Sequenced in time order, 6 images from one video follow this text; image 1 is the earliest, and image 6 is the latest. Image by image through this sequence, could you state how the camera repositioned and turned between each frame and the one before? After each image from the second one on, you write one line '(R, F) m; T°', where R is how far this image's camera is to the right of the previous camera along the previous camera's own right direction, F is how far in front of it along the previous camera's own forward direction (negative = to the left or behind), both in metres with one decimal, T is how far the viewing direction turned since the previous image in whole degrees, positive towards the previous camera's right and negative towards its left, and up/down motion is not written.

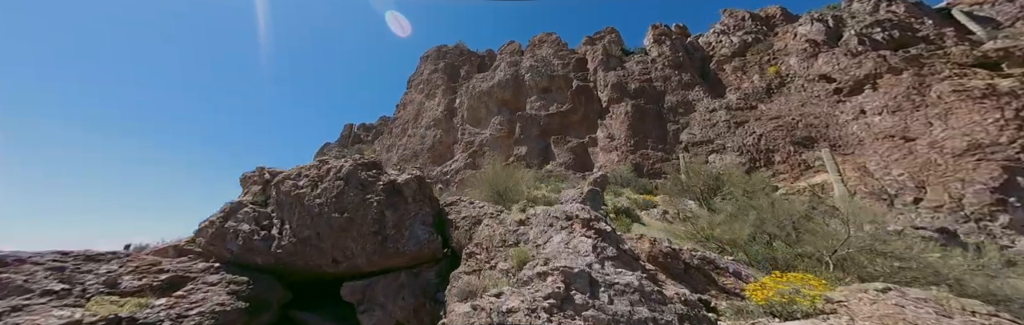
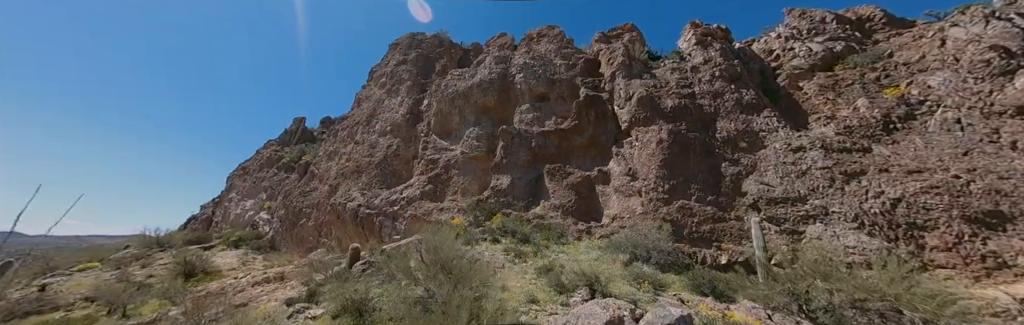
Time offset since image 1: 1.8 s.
(+0.2, +3.5) m; +2°
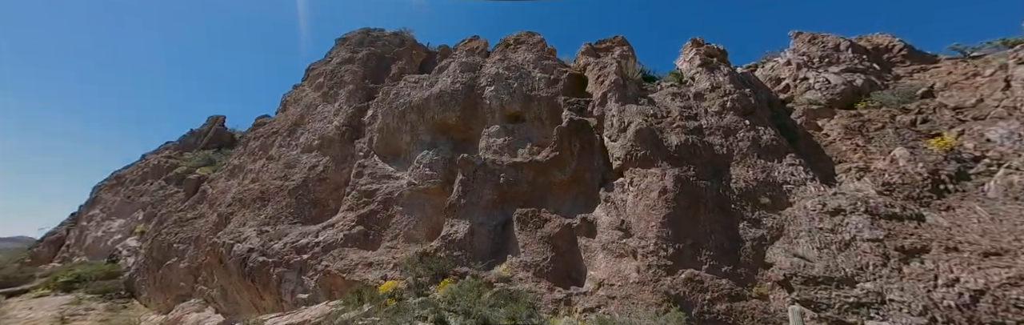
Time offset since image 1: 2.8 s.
(+0.1, +1.7) m; +5°
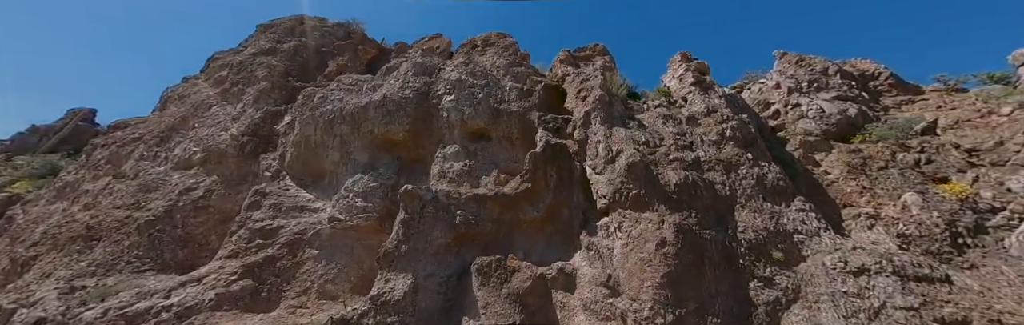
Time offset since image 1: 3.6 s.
(0.0, +1.2) m; +7°
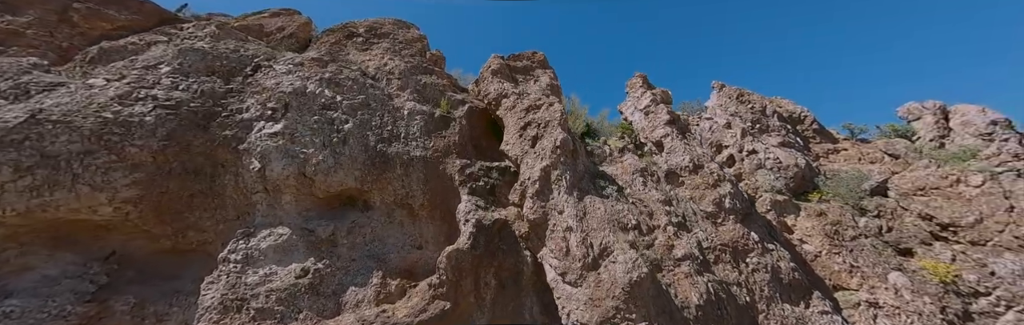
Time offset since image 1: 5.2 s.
(-0.1, +2.2) m; +18°
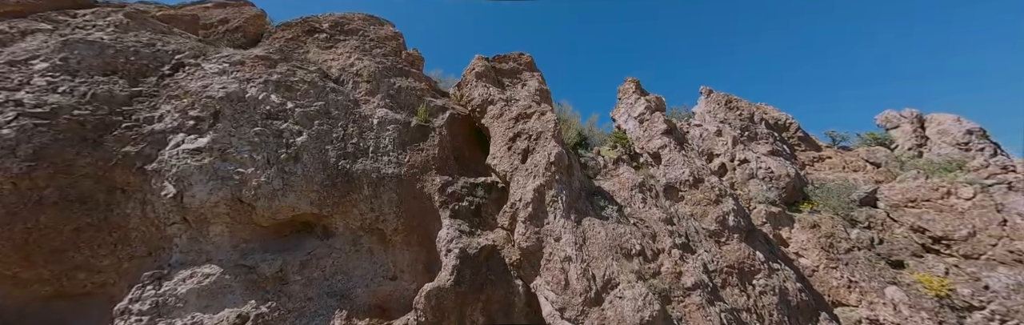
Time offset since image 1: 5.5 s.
(-0.1, +0.4) m; +4°
